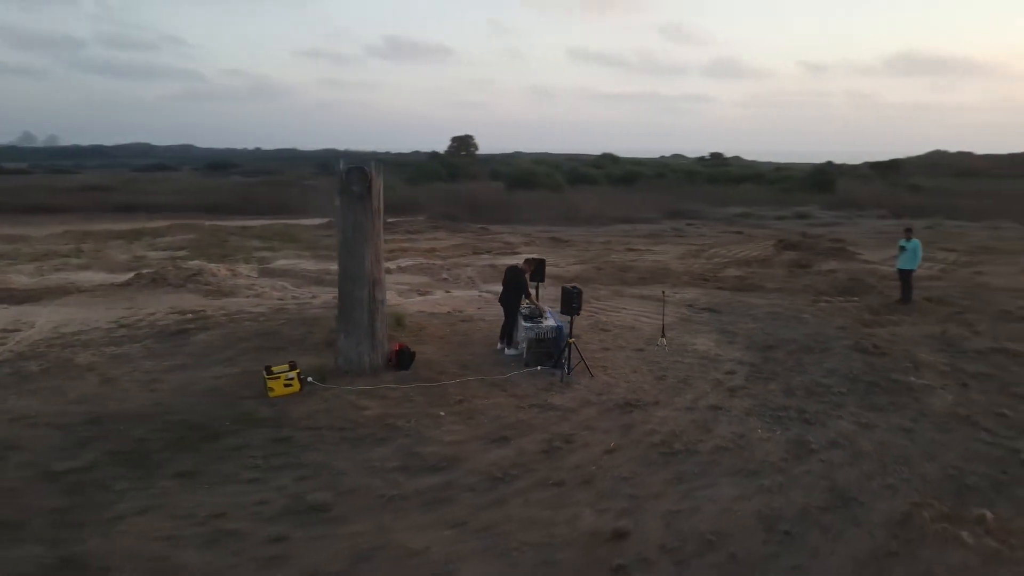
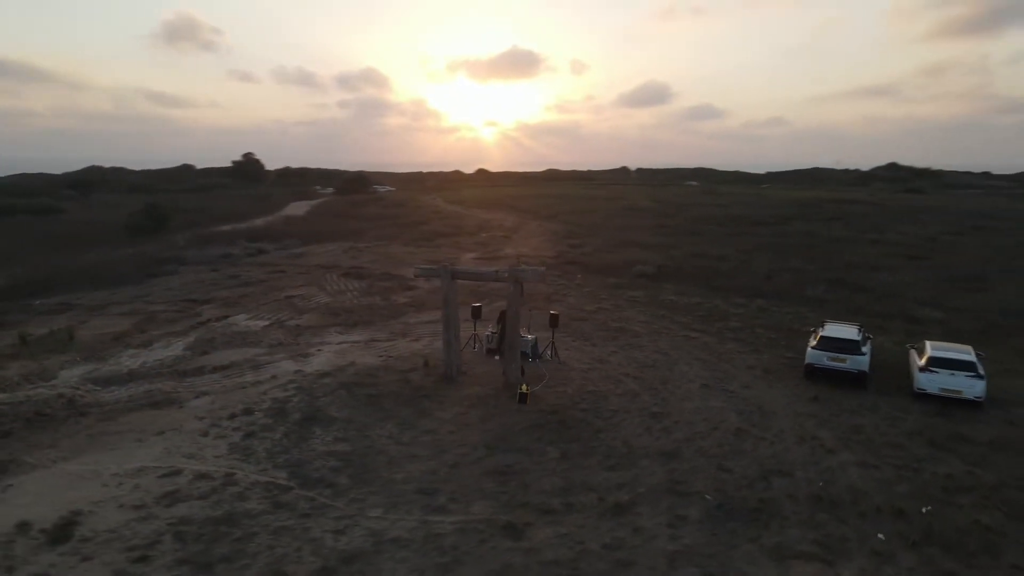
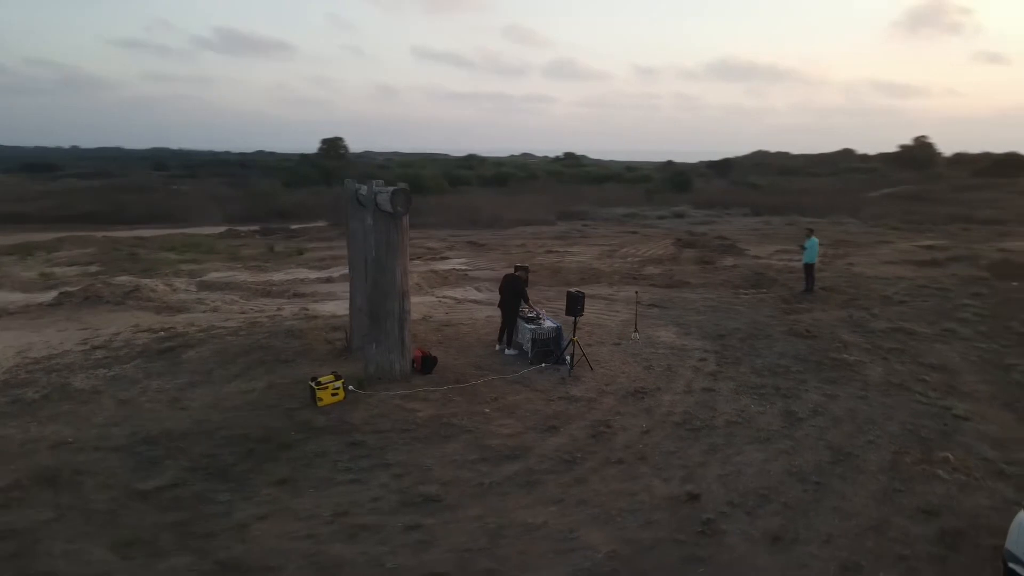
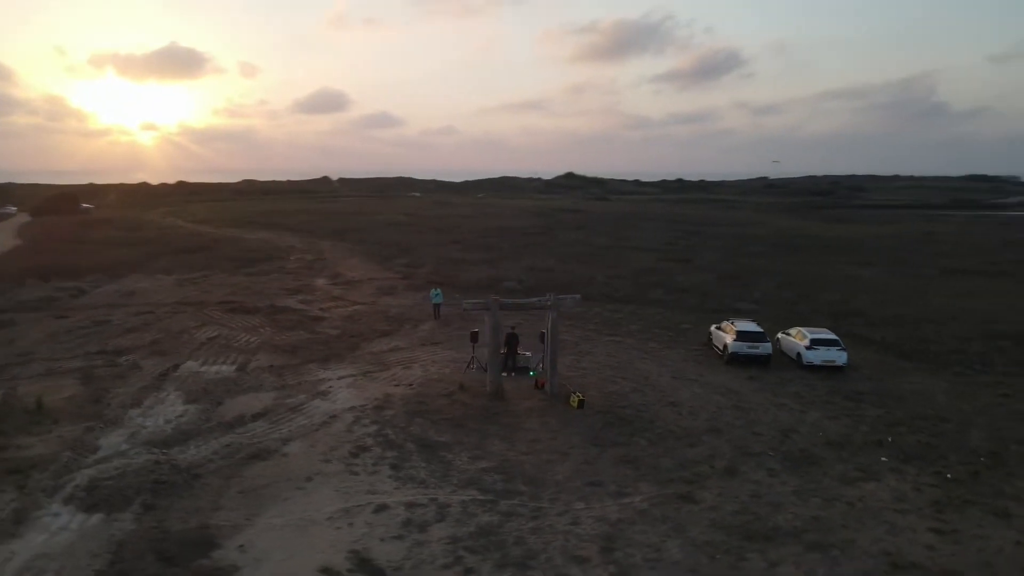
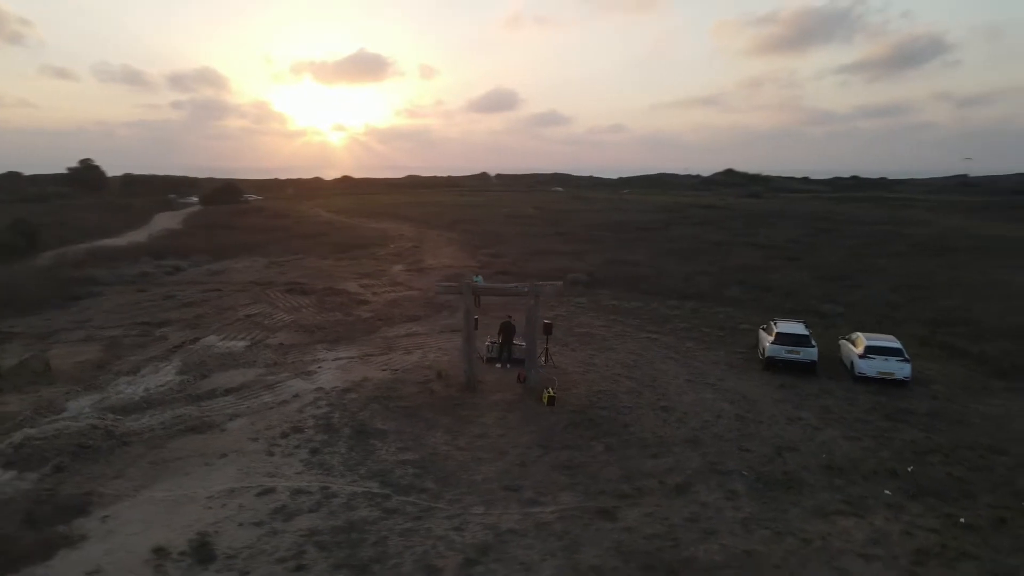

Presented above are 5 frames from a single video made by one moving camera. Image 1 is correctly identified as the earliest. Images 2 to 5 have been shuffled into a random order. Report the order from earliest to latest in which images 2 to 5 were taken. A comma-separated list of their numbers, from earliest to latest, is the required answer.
3, 2, 5, 4
